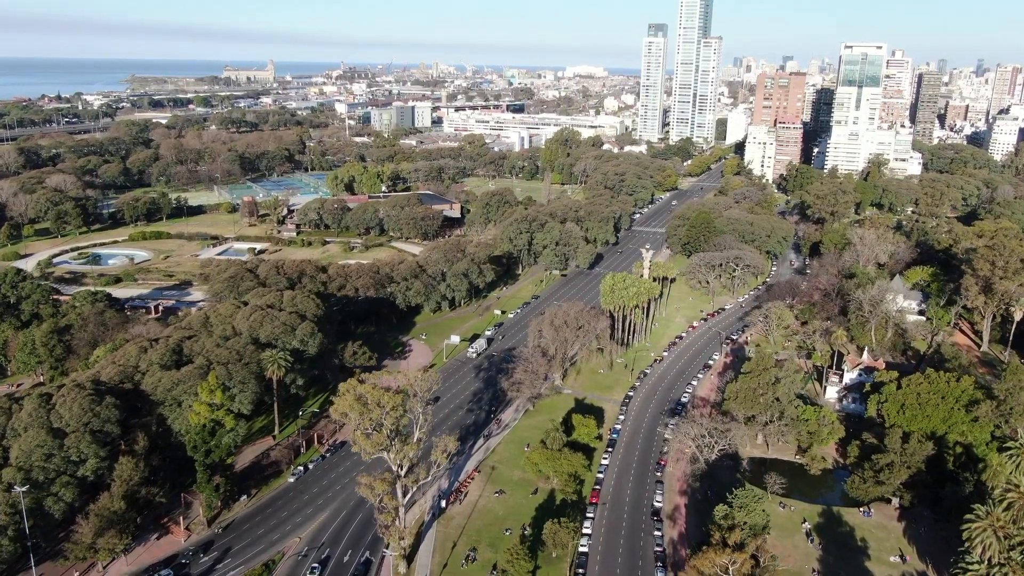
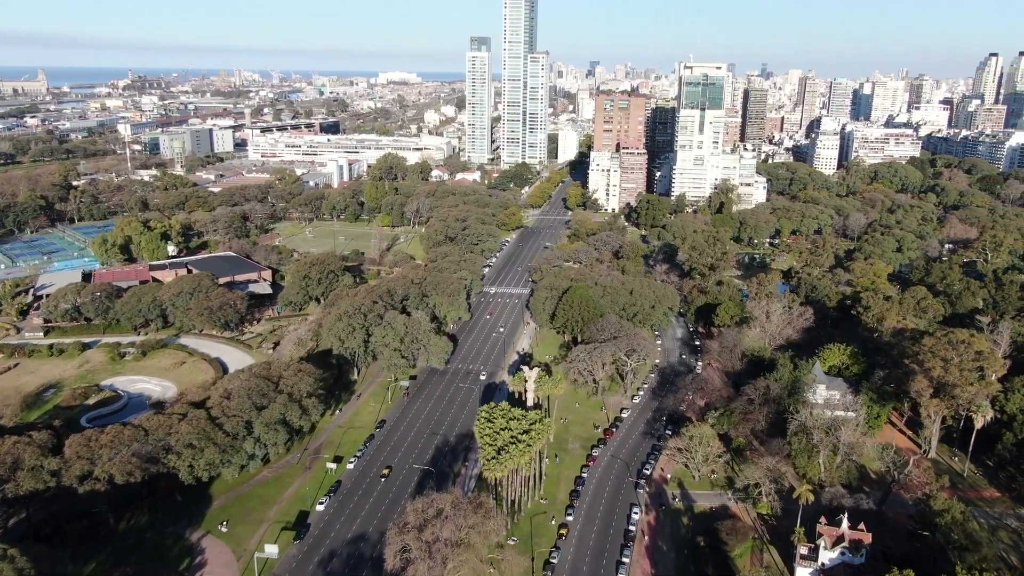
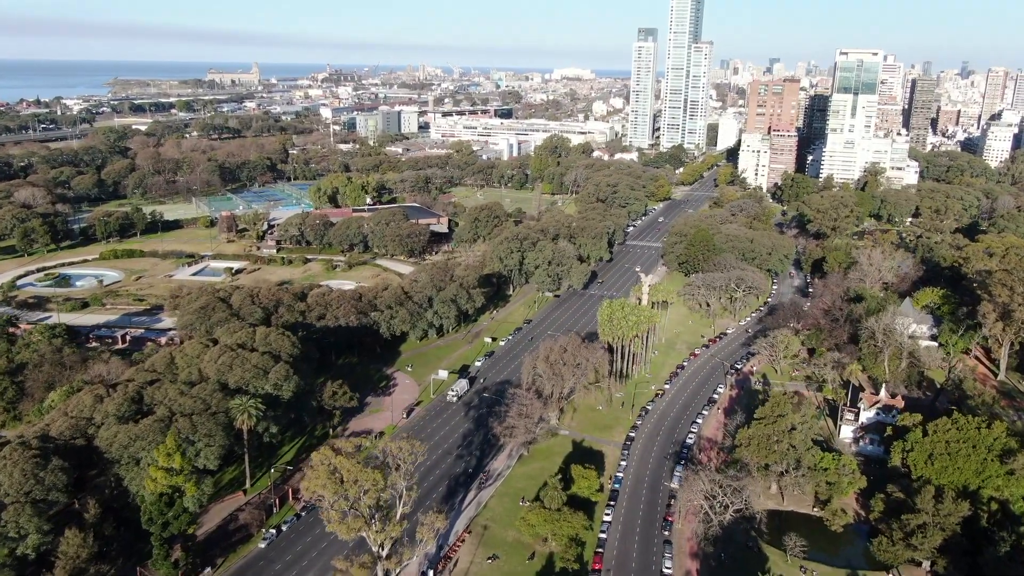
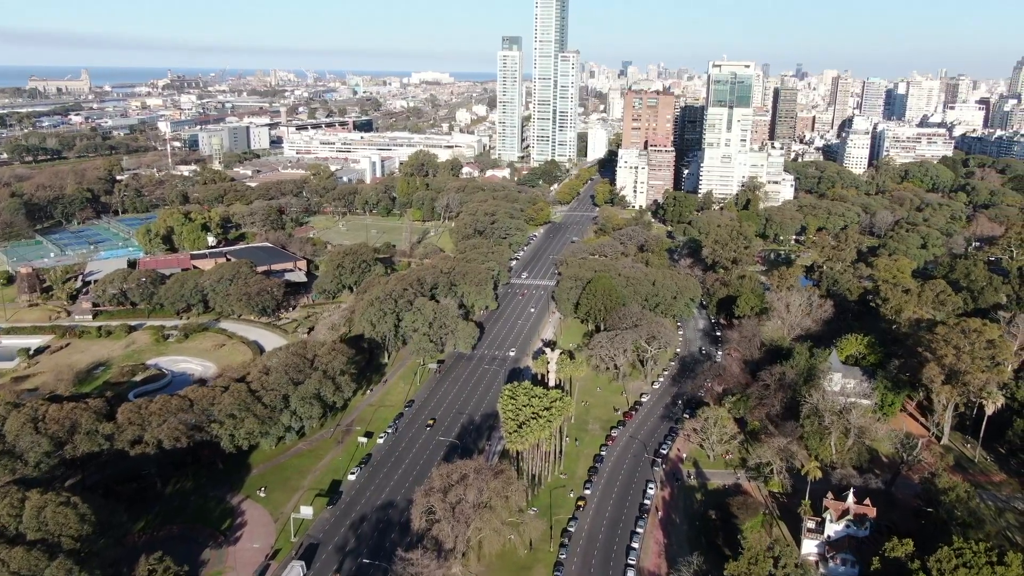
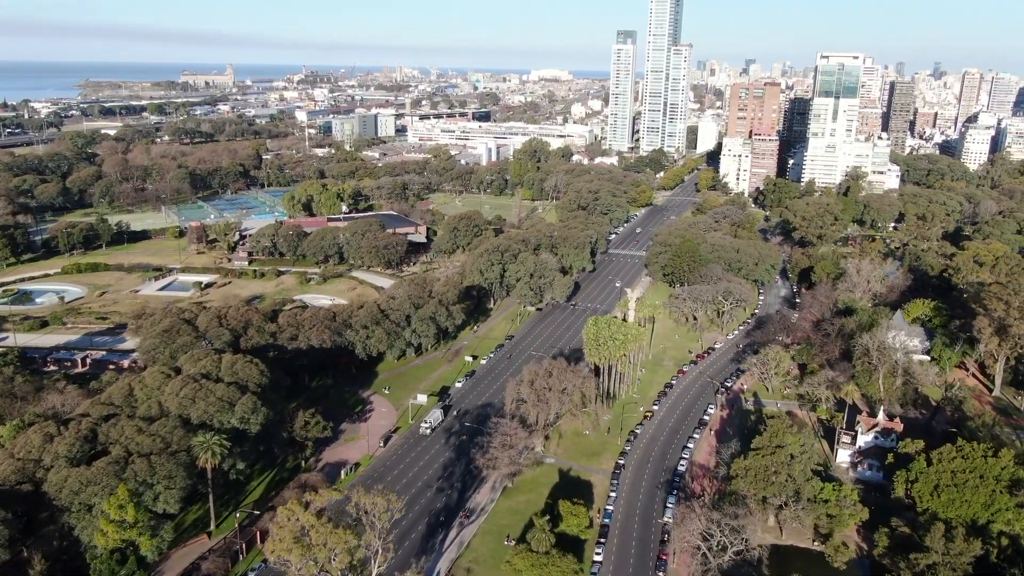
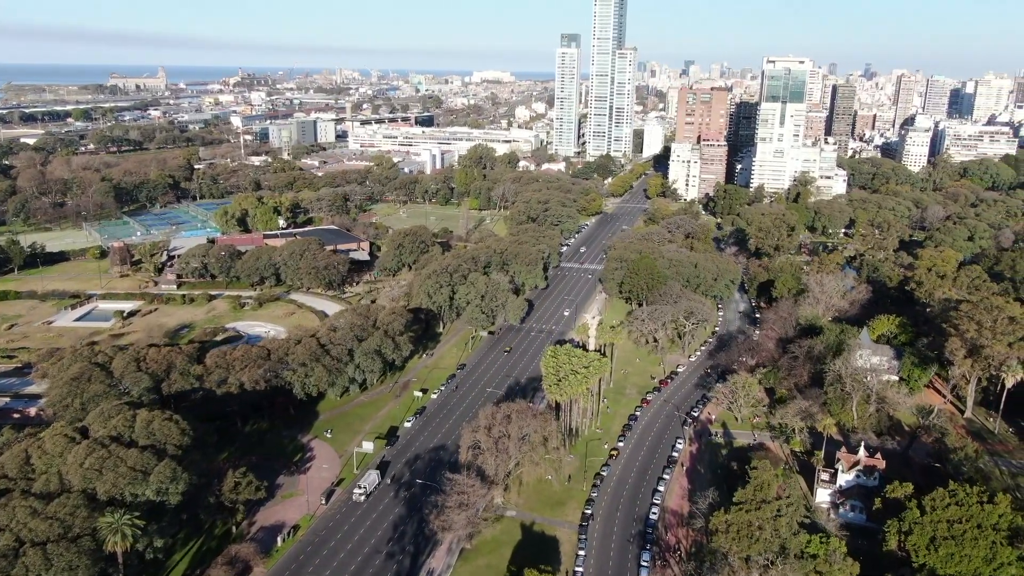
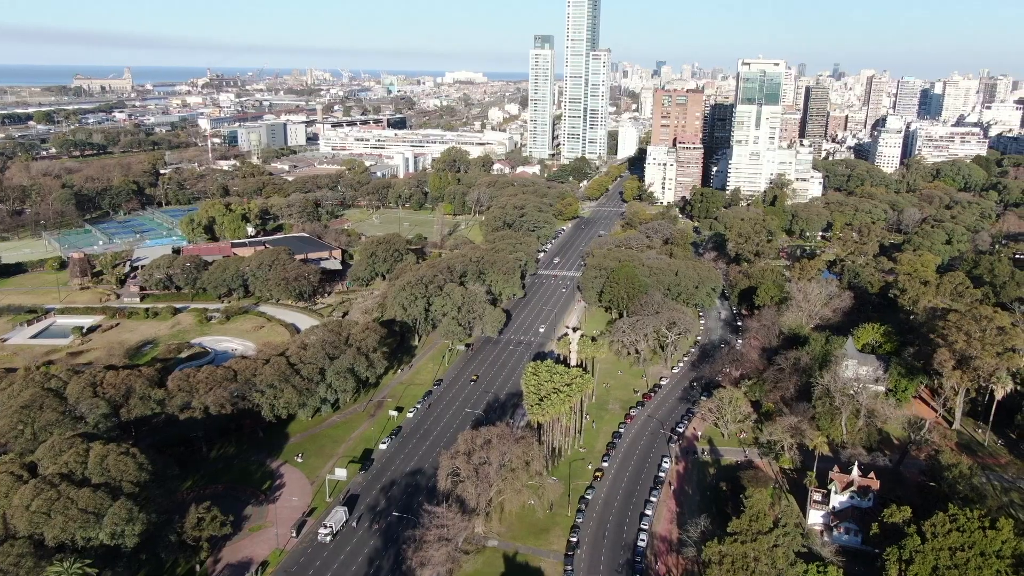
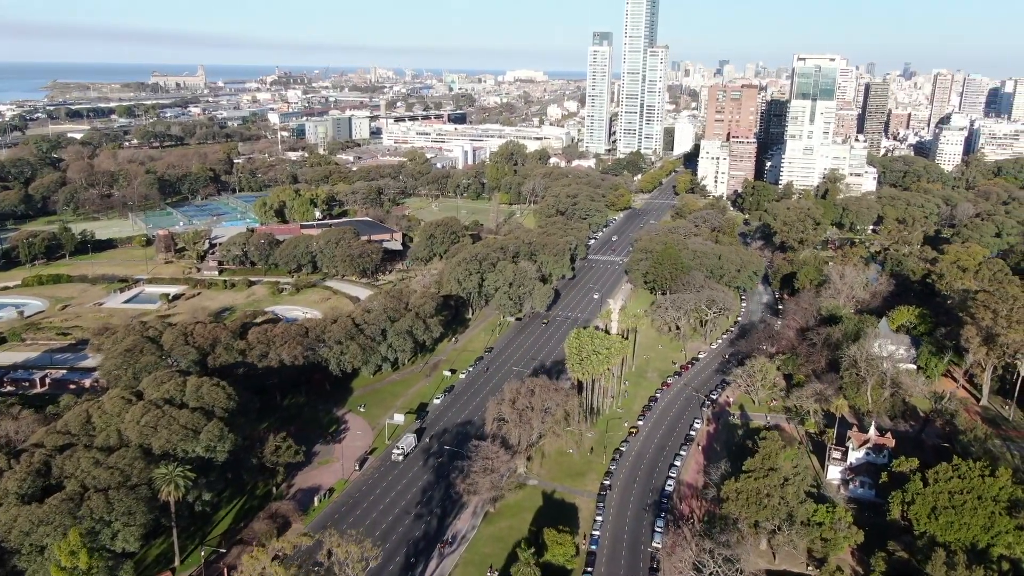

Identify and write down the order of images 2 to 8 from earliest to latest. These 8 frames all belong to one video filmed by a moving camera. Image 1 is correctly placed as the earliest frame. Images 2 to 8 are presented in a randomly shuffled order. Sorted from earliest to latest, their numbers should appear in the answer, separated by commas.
3, 5, 8, 6, 7, 4, 2
